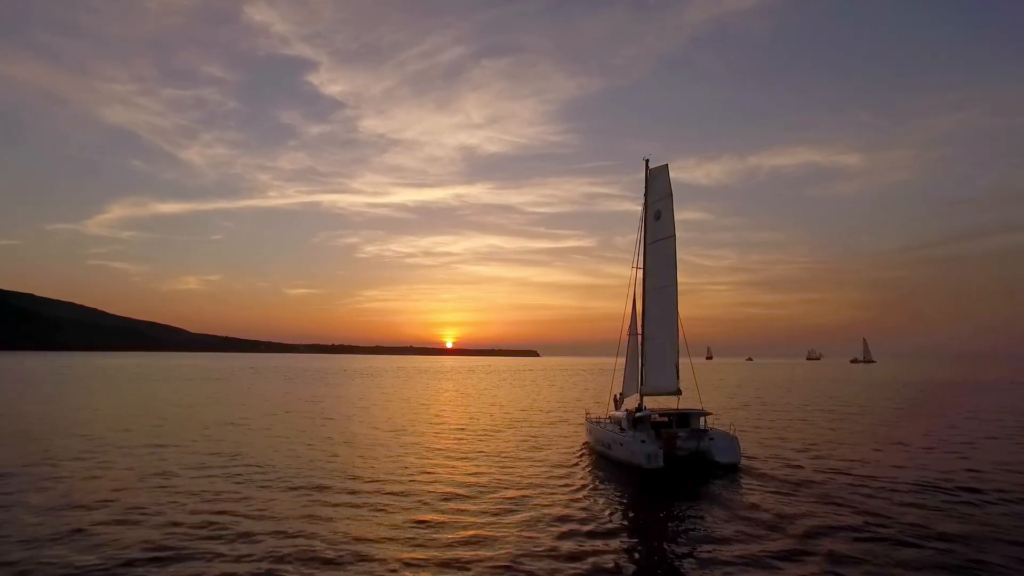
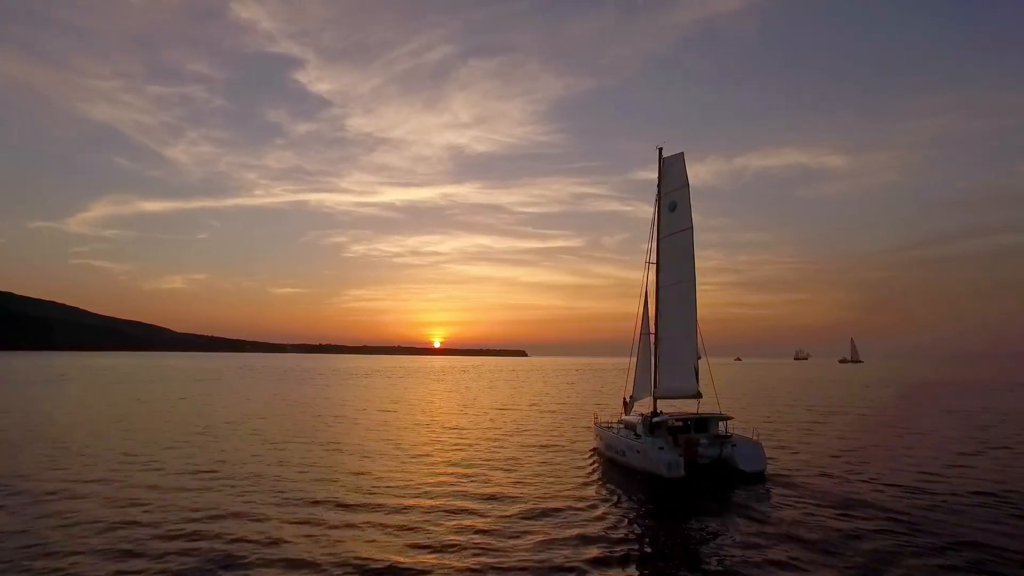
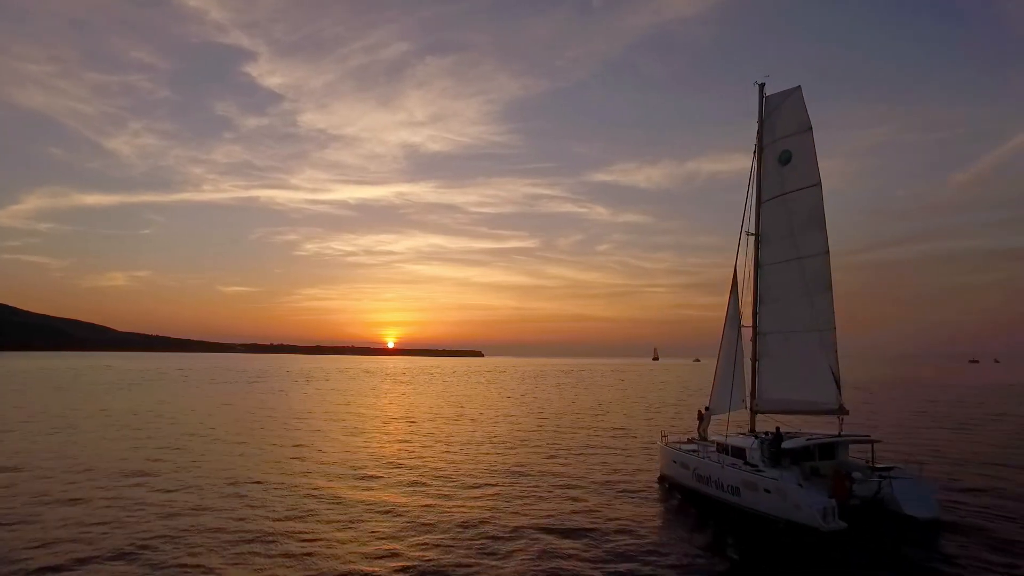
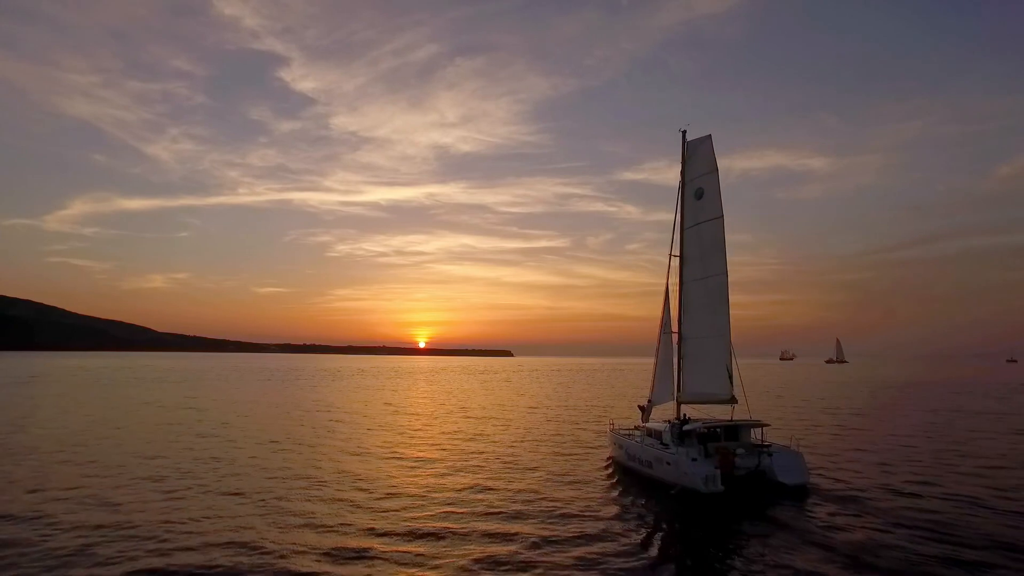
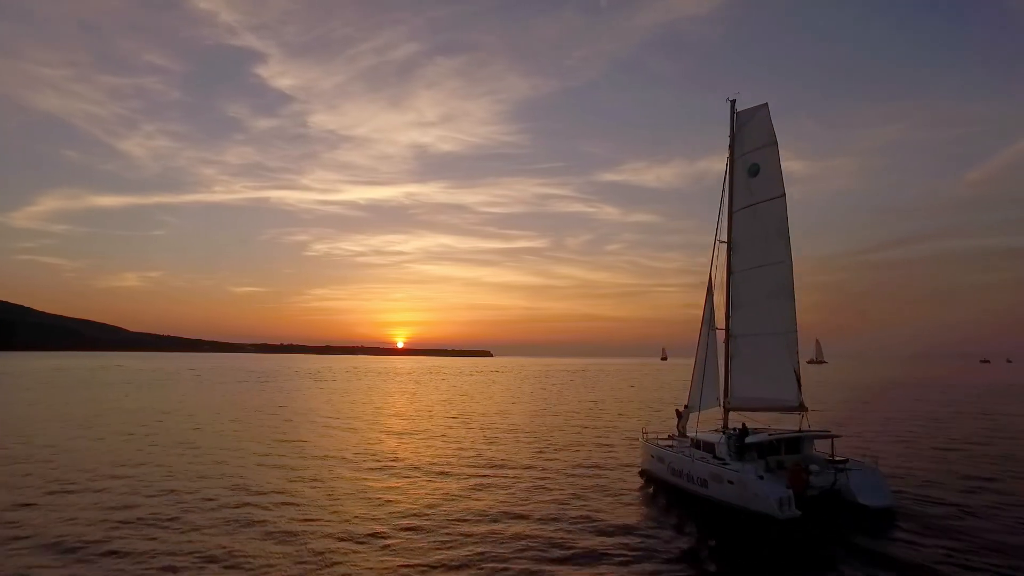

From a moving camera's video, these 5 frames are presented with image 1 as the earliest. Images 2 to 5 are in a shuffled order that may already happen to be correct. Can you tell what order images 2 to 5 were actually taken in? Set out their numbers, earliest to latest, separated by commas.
2, 4, 5, 3
